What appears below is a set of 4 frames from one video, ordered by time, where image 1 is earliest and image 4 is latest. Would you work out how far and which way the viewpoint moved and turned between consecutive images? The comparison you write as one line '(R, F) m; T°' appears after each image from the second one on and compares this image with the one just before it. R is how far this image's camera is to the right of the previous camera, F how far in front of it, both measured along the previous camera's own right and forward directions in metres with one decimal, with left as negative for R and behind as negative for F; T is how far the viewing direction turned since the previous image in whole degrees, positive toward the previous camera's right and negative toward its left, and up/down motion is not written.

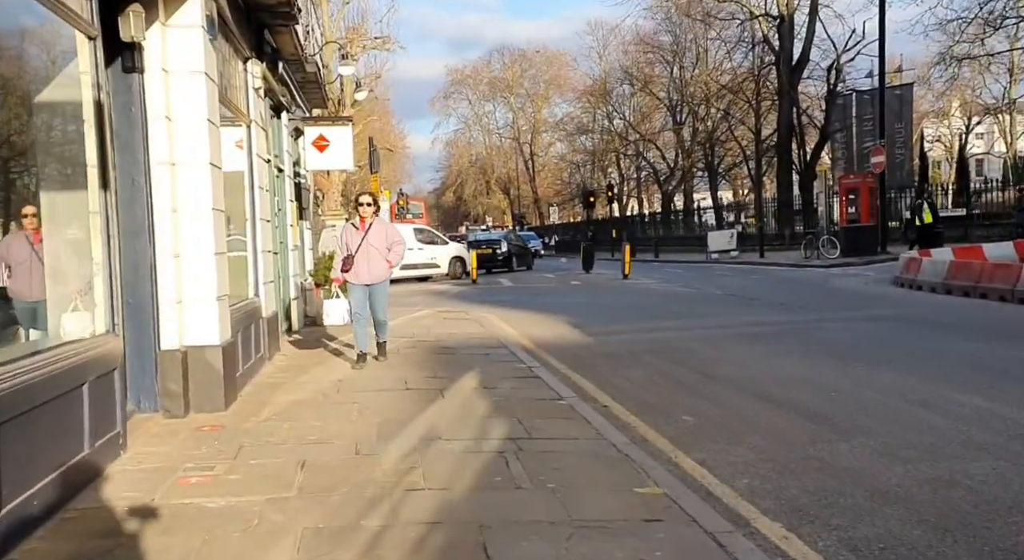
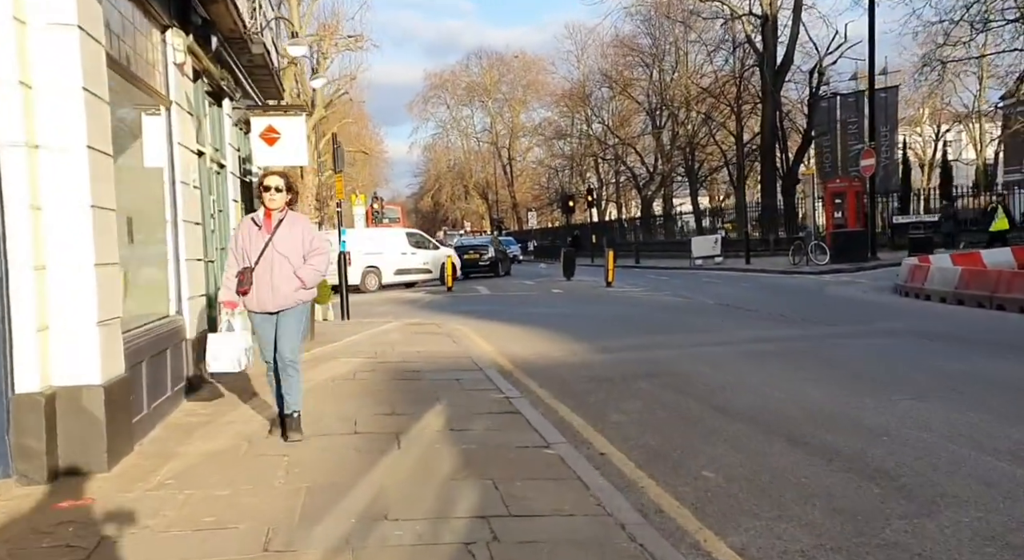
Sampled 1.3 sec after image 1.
(0.0, +1.7) m; +1°
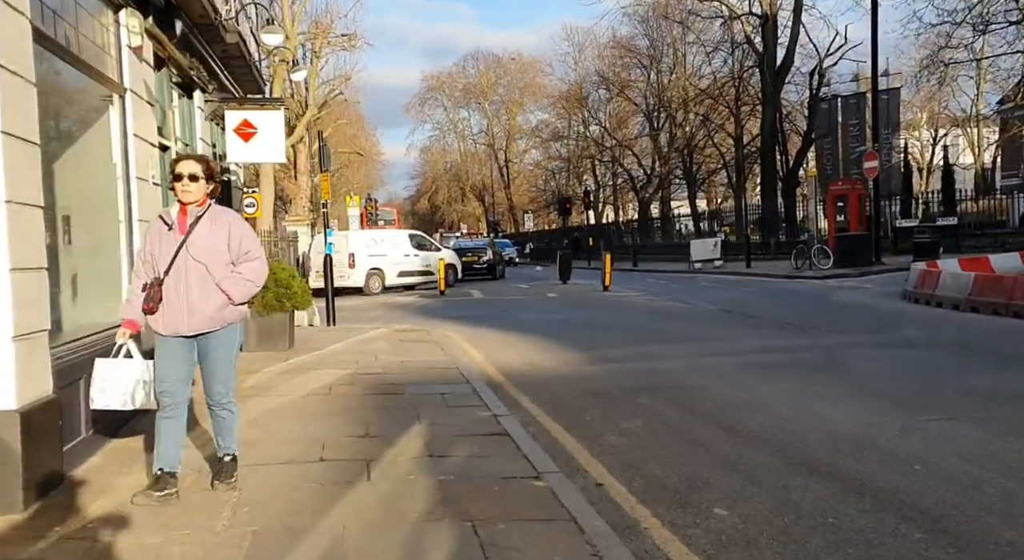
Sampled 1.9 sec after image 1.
(+0.1, +0.8) m; 0°
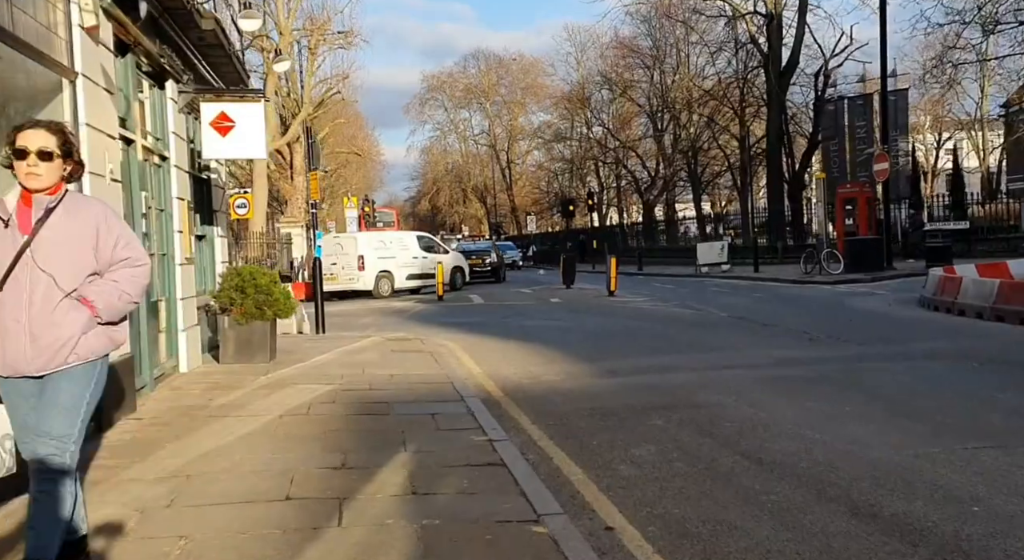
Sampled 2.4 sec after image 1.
(0.0, +0.8) m; 0°
